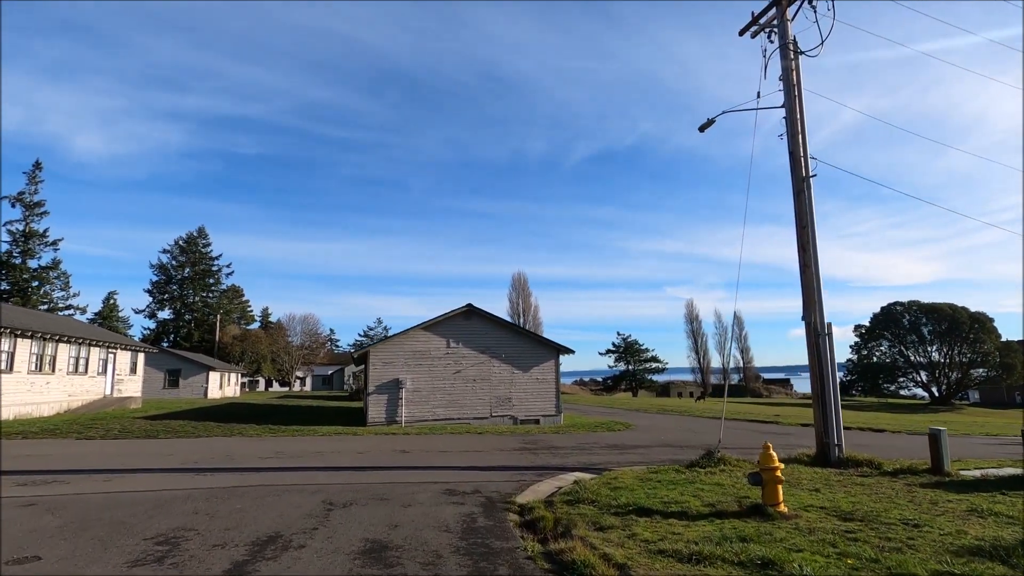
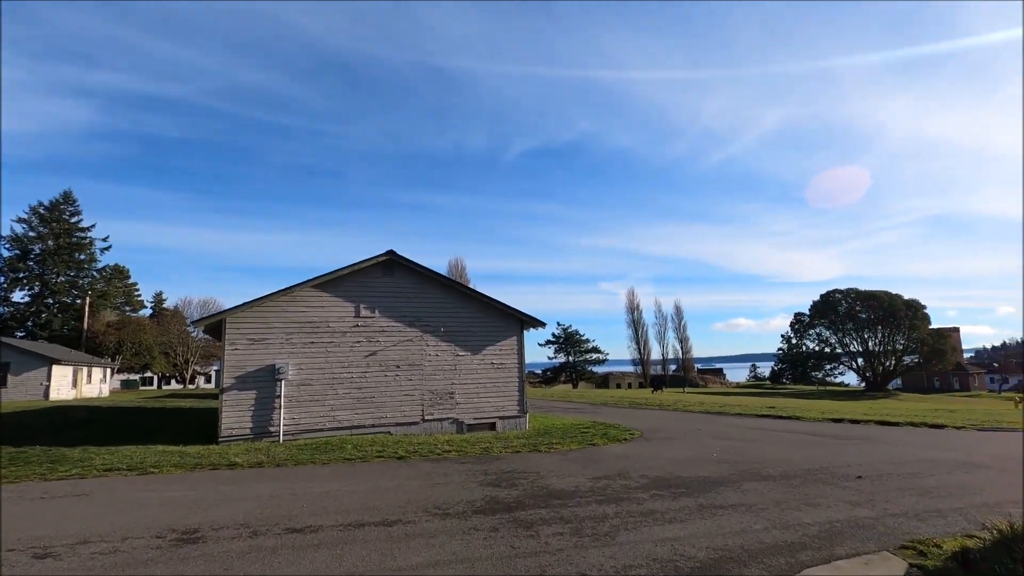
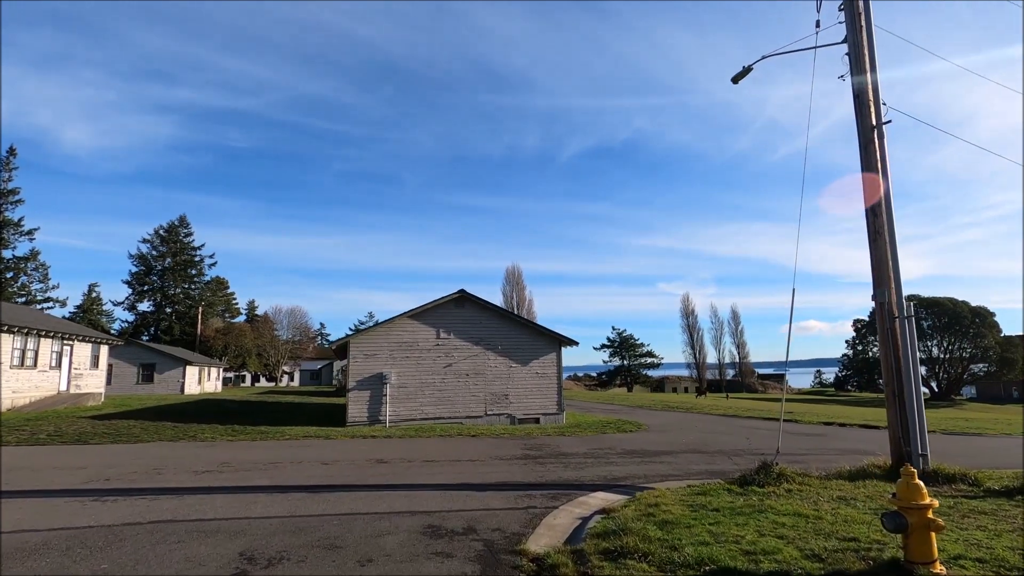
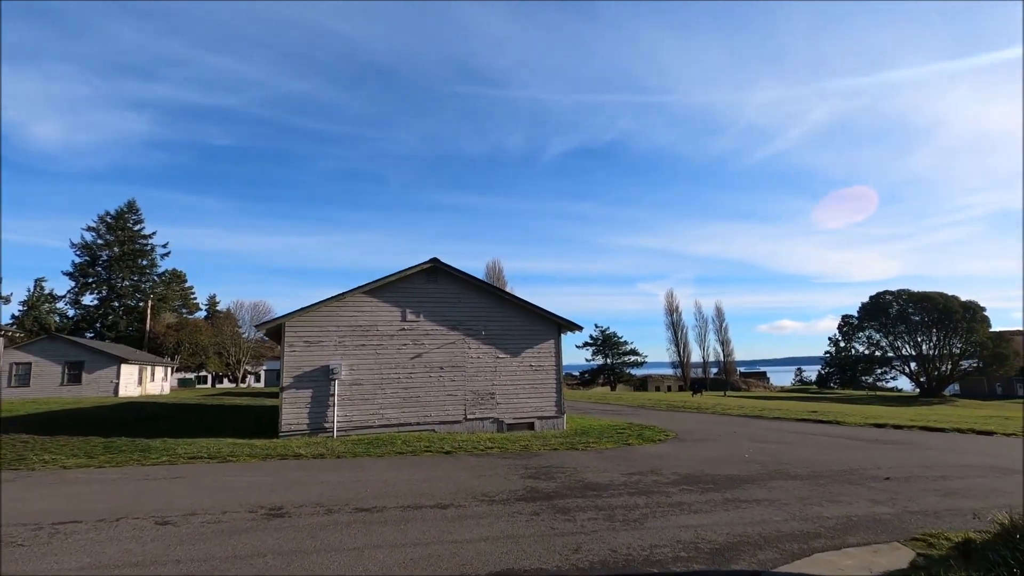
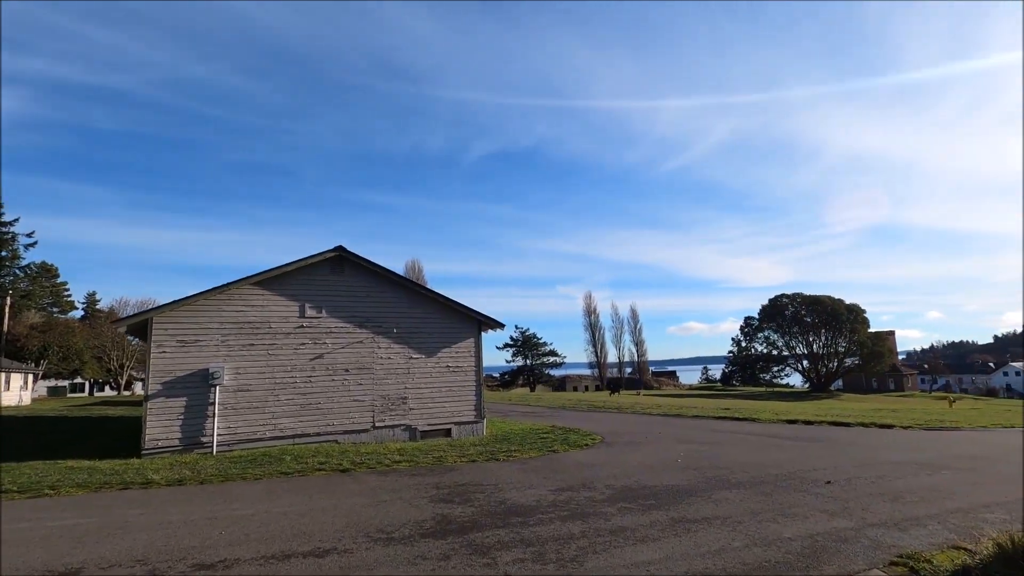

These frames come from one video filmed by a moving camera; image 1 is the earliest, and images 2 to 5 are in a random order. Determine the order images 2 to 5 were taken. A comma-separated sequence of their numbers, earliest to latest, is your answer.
3, 4, 2, 5
